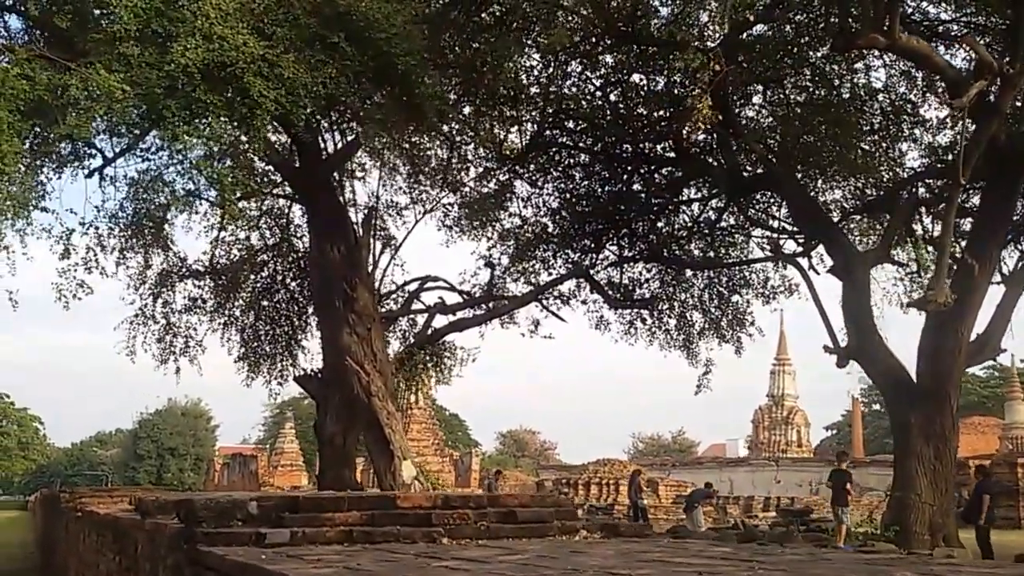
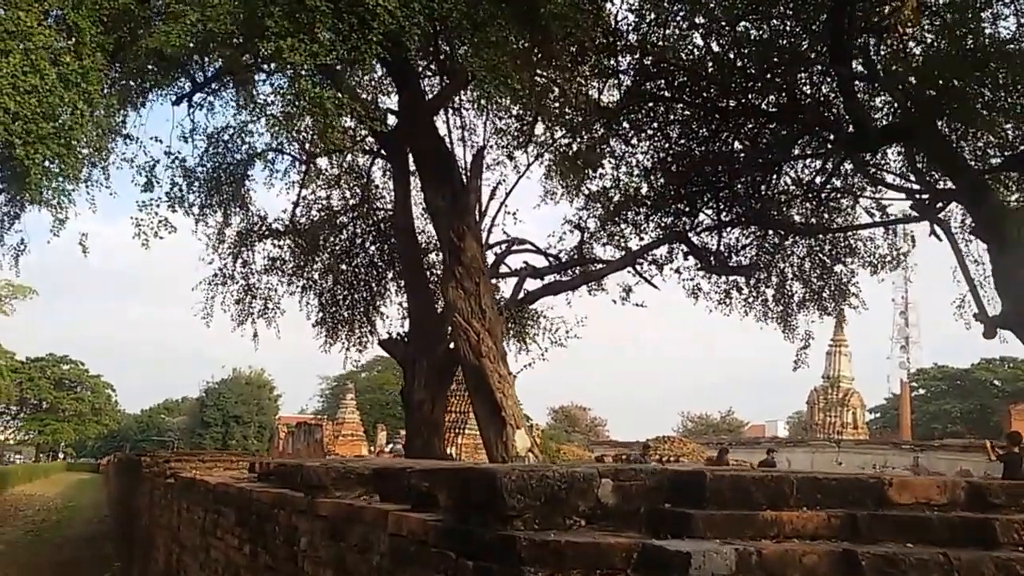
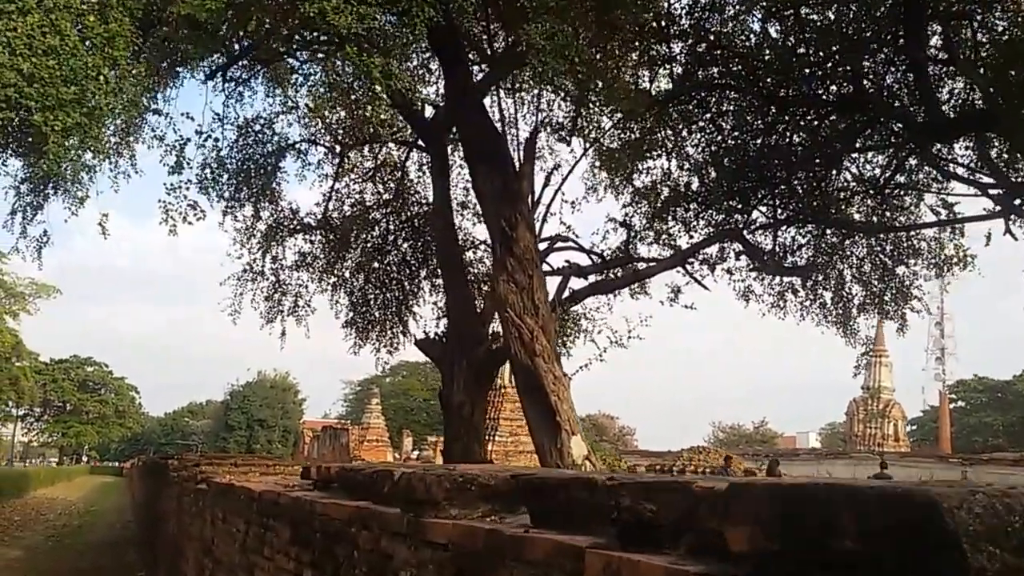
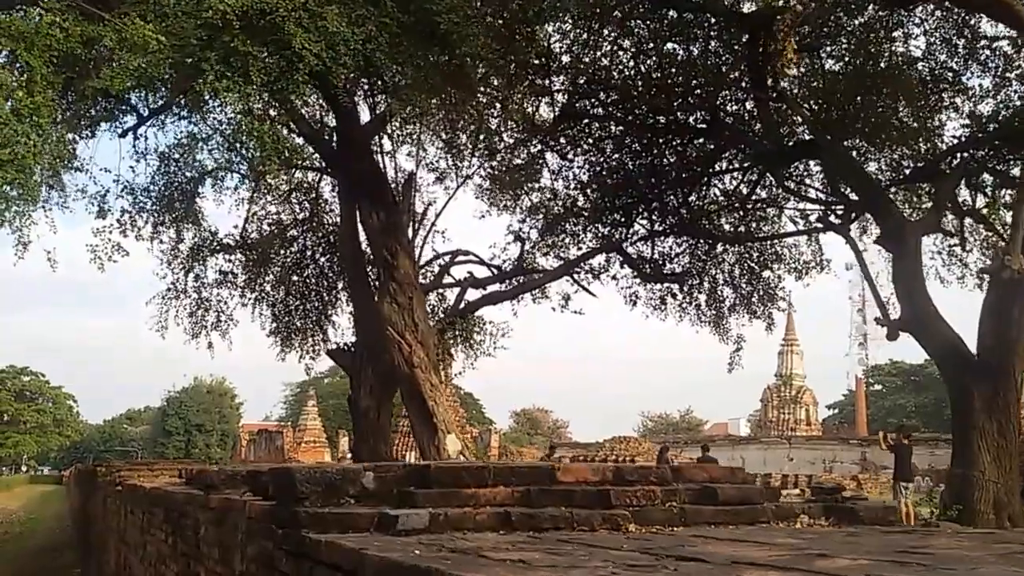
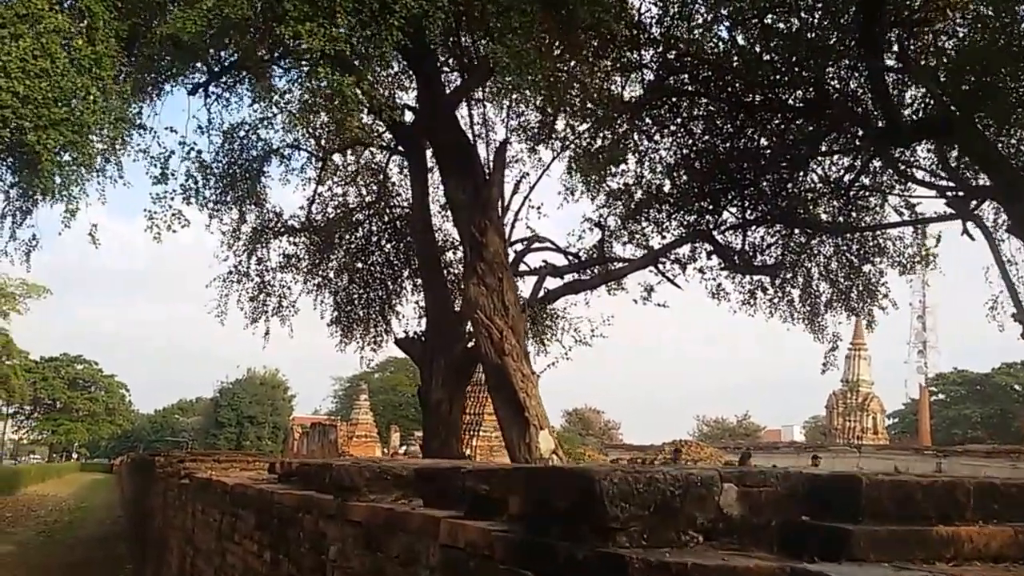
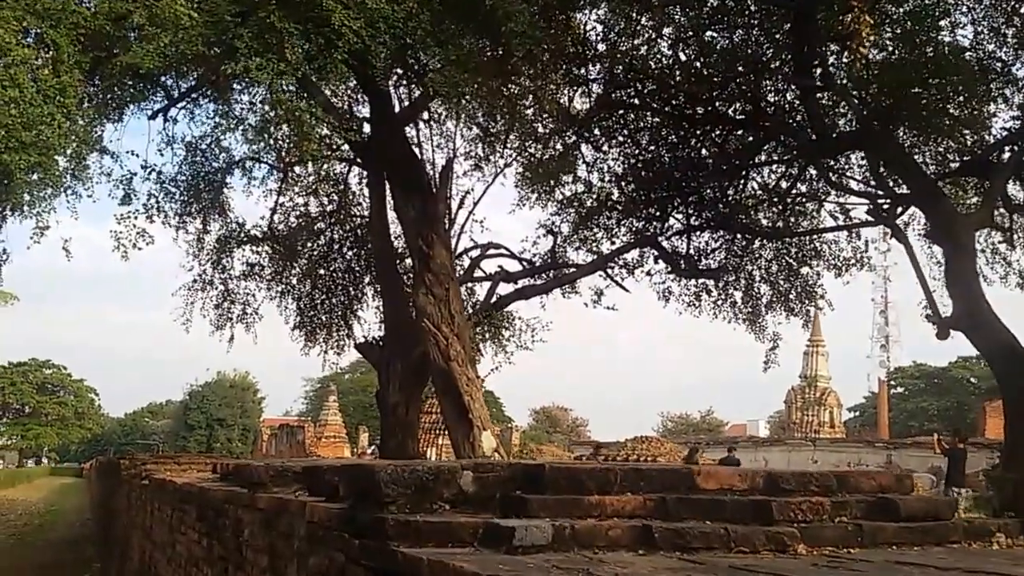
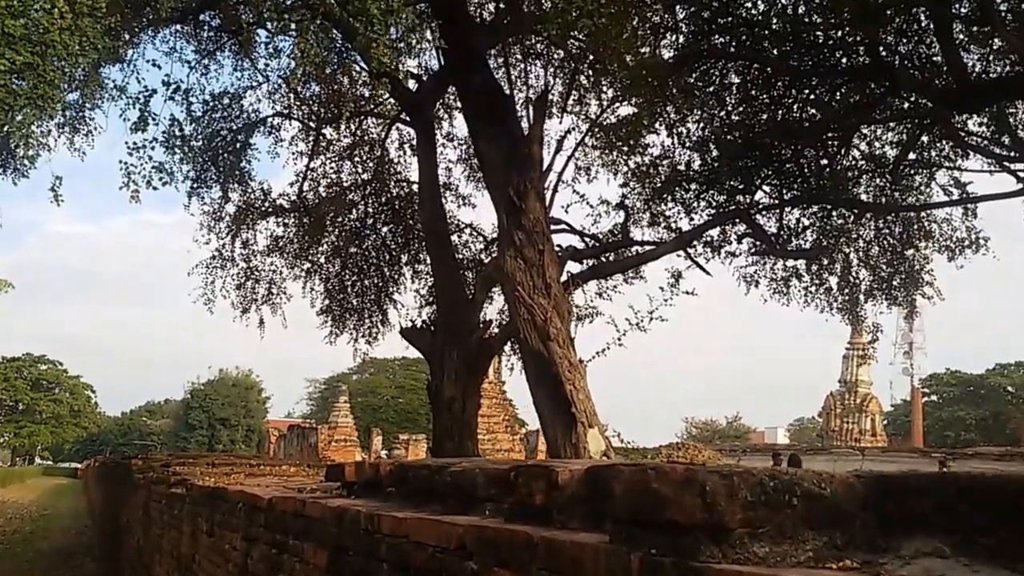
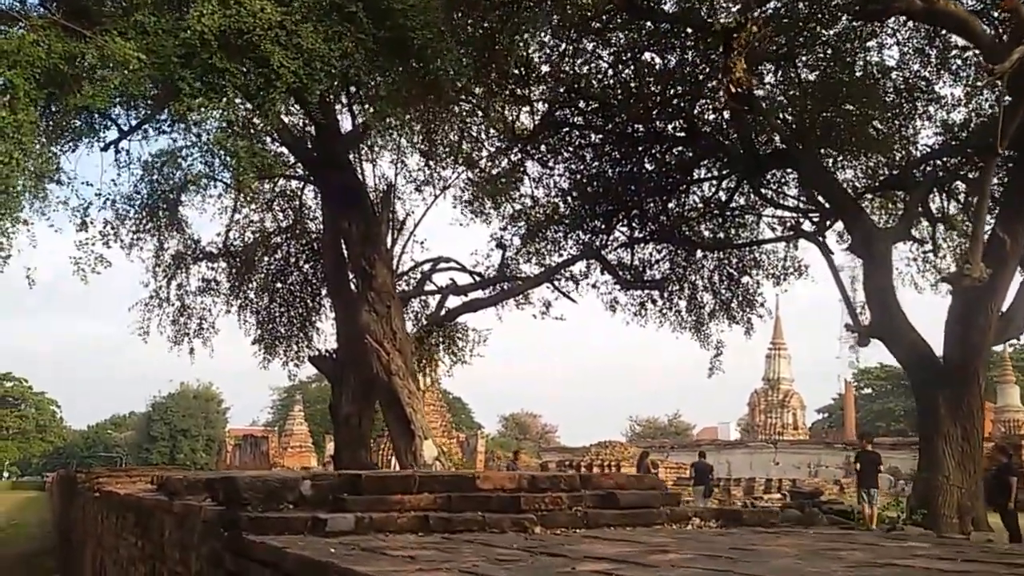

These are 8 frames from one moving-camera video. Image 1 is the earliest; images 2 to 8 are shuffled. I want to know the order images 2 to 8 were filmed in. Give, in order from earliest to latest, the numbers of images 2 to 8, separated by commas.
8, 4, 6, 2, 5, 3, 7
